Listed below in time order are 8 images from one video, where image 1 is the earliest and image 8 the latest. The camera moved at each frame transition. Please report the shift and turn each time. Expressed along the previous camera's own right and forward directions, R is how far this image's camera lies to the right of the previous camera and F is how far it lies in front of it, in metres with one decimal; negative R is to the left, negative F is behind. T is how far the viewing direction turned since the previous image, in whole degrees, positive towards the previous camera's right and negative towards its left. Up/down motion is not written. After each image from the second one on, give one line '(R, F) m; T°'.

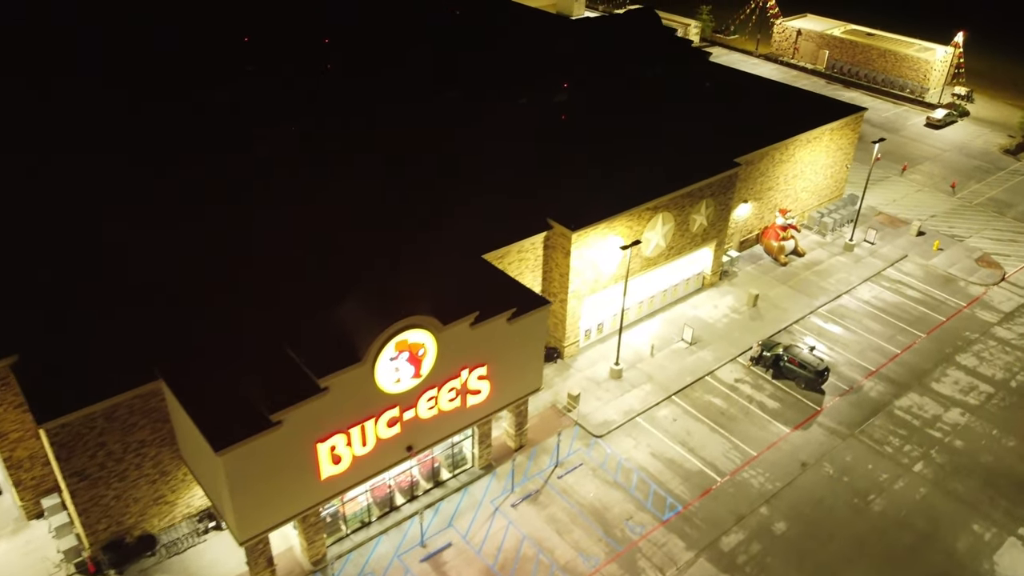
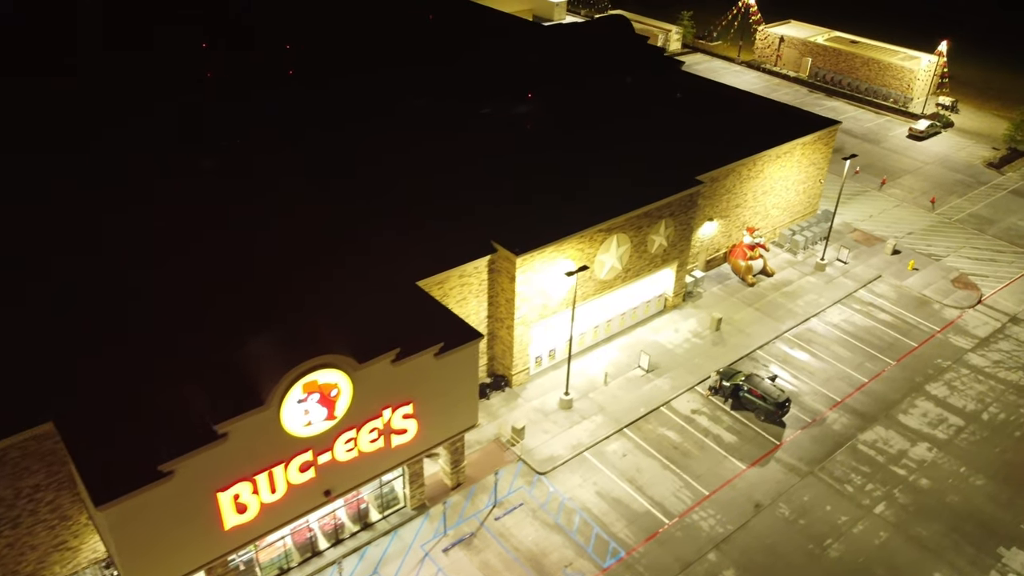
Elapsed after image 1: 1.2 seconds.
(+2.1, +1.7) m; 0°
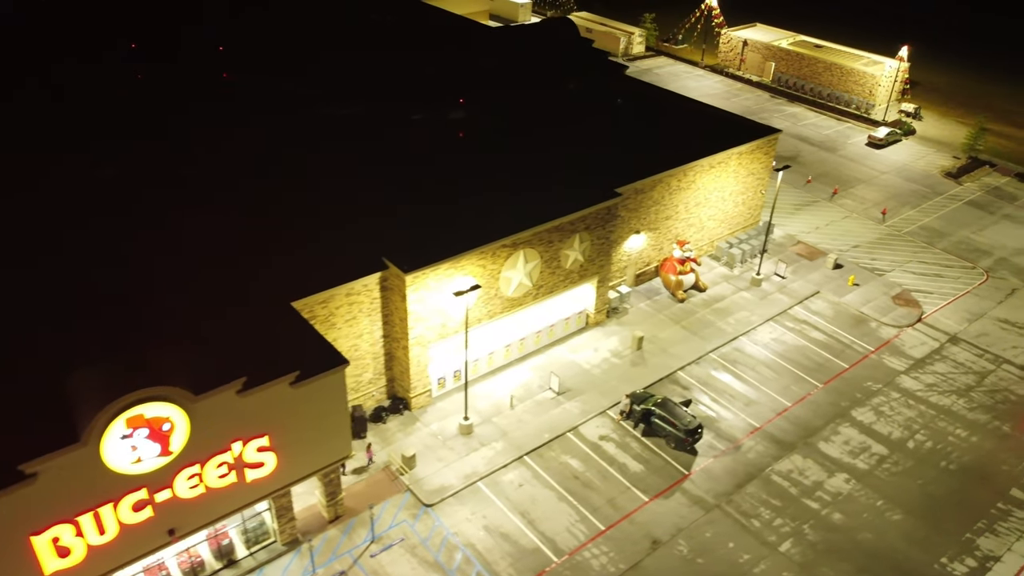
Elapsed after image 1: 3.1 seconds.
(+3.8, +1.7) m; 0°
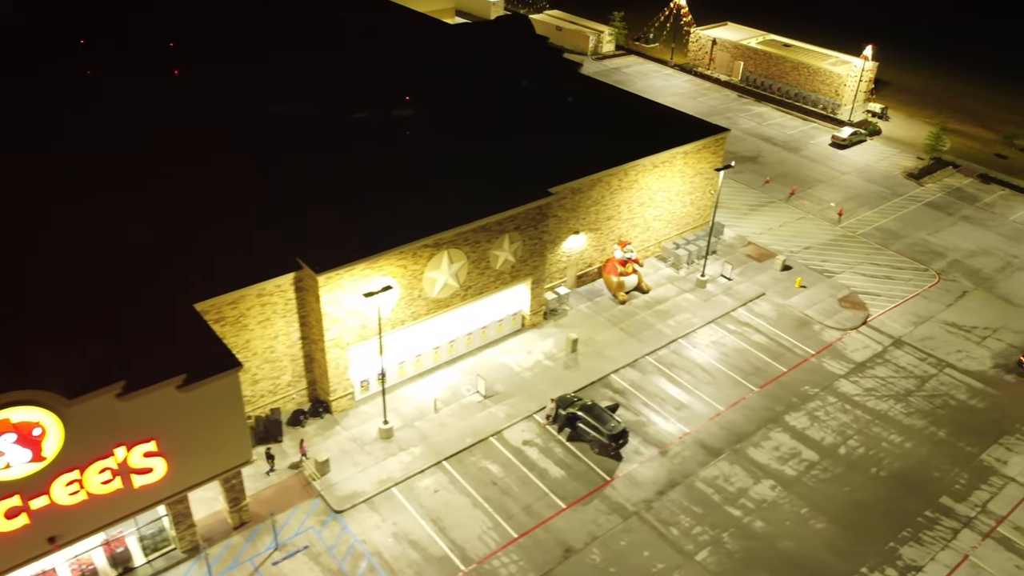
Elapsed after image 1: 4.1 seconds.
(+2.8, +0.7) m; 0°
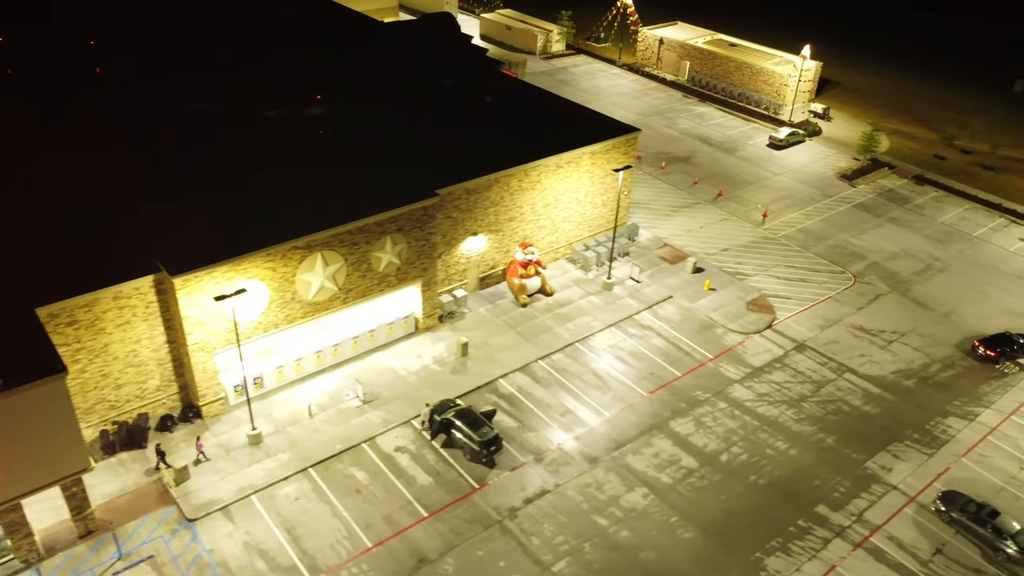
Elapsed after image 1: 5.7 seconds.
(+4.5, +0.6) m; 0°
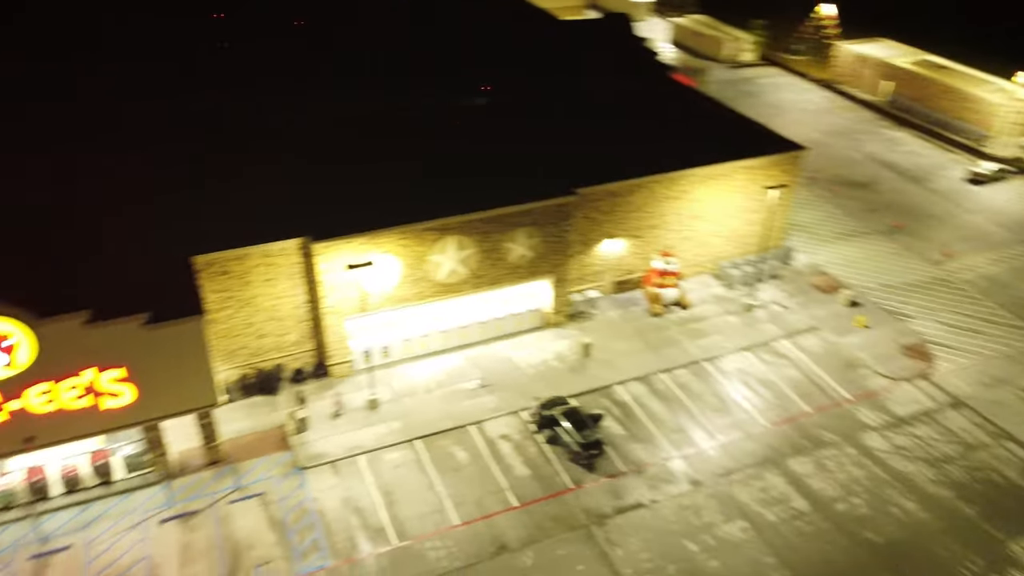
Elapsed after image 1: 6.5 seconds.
(+1.8, +0.3) m; -12°
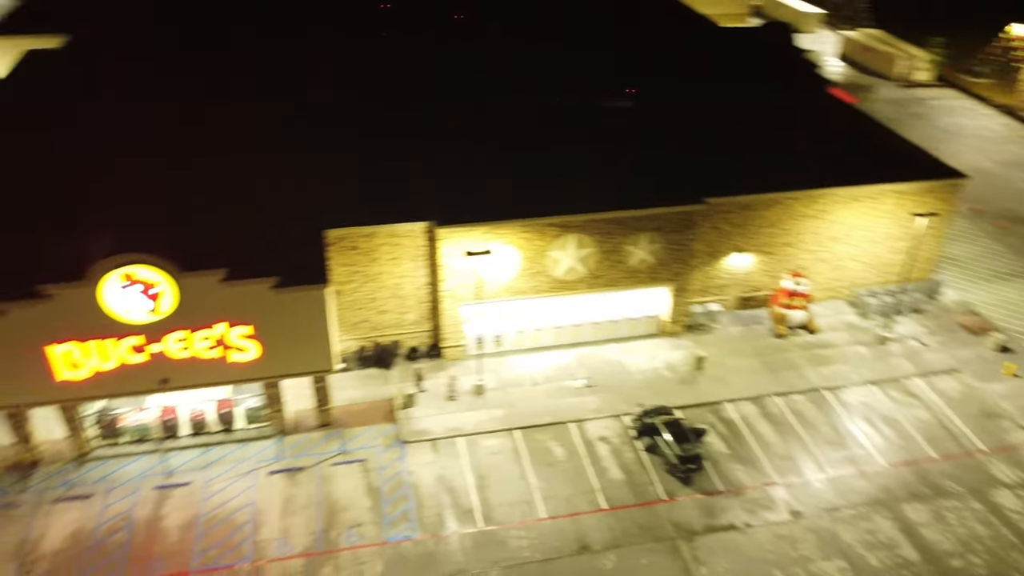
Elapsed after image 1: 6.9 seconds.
(+1.0, -0.1) m; -10°
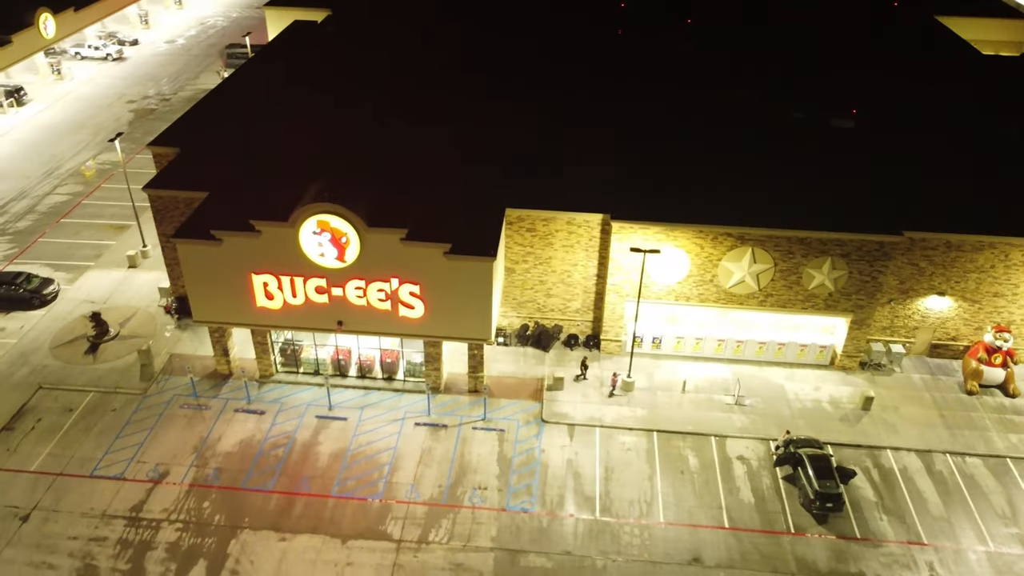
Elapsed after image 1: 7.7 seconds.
(+1.7, -0.4) m; -15°
